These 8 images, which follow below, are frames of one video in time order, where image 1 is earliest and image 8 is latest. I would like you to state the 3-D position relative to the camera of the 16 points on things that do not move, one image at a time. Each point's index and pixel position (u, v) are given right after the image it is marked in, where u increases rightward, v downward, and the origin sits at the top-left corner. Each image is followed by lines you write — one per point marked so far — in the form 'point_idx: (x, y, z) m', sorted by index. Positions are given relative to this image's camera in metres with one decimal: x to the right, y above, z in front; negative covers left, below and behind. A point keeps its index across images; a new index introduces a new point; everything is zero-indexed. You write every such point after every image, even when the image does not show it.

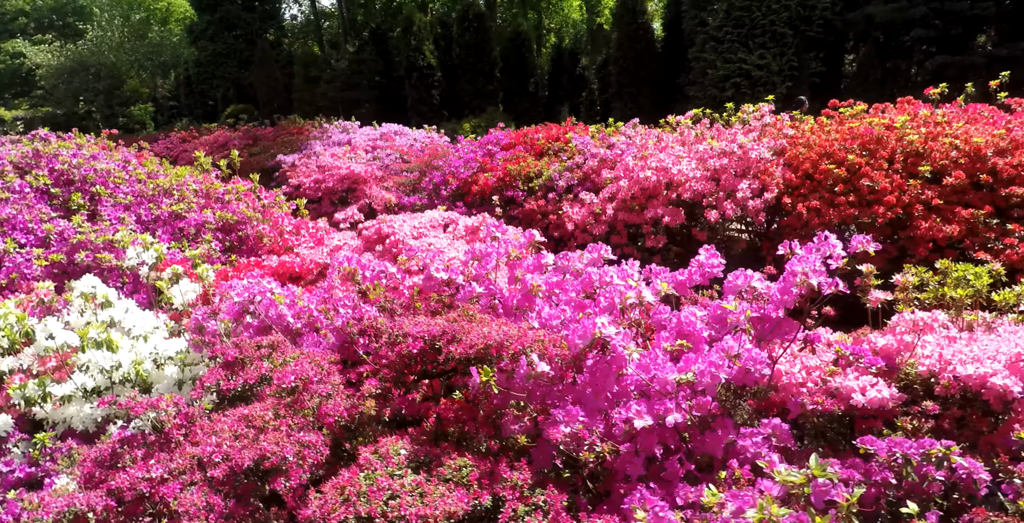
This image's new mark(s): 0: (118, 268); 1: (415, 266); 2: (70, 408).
0: (-2.6, 0.0, +4.5) m
1: (-0.6, 0.0, +4.1) m
2: (-2.2, -0.7, +3.4) m
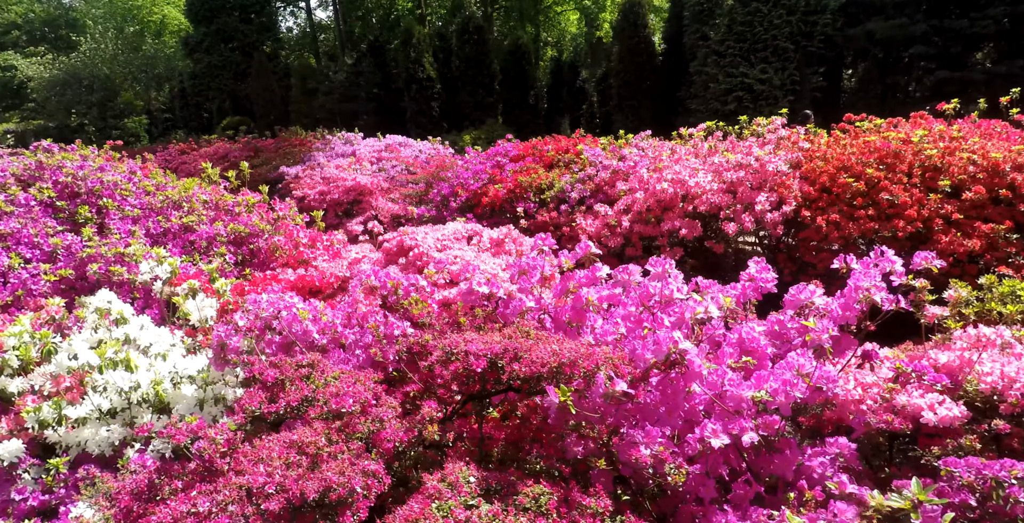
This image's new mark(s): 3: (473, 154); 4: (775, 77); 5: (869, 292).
0: (-2.4, -0.1, +4.4) m
1: (-0.4, -0.1, +4.0) m
2: (-2.0, -0.8, +3.2) m
3: (-0.6, +1.6, +10.0) m
4: (+4.6, +3.3, +12.1) m
5: (+1.5, -0.1, +2.8) m
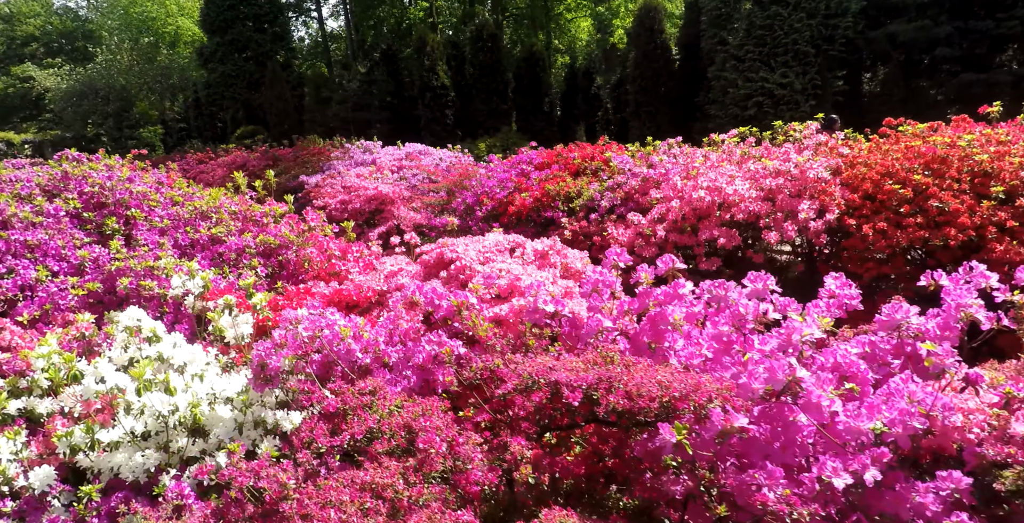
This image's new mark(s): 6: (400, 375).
0: (-2.2, -0.2, +4.2) m
1: (-0.1, -0.2, +3.8) m
2: (-1.8, -0.9, +3.0) m
3: (-0.2, +1.4, +9.8) m
4: (+4.9, +3.2, +11.9) m
5: (+1.7, -0.2, +2.6) m
6: (-0.5, -0.6, +3.4) m
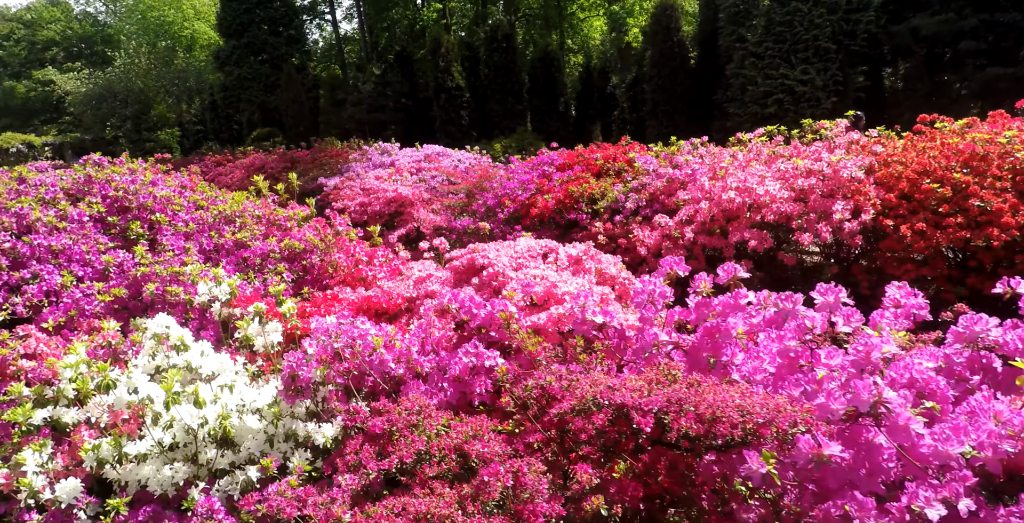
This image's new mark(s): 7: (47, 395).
0: (-2.0, -0.3, +4.1) m
1: (+0.1, -0.2, +3.6) m
2: (-1.6, -0.9, +2.9) m
3: (+0.1, +1.4, +9.7) m
4: (+5.2, +3.2, +11.7) m
5: (+1.9, -0.2, +2.4) m
6: (-0.4, -0.6, +3.3) m
7: (-2.3, -0.7, +3.3) m
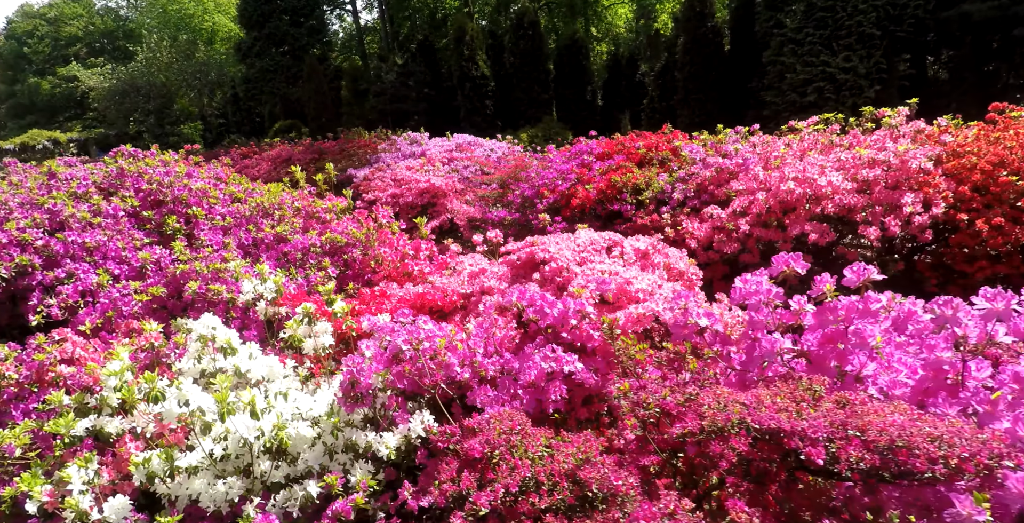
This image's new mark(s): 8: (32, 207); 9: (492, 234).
0: (-1.6, -0.2, +3.9) m
1: (+0.4, -0.2, +3.4) m
2: (-1.3, -0.9, +2.7) m
3: (+0.6, +1.5, +9.4) m
4: (+5.8, +3.3, +11.2) m
5: (+2.2, -0.2, +2.1) m
6: (0.0, -0.6, +3.0) m
7: (-1.9, -0.6, +3.1) m
8: (-3.3, +0.4, +4.6) m
9: (-0.1, +0.2, +4.5) m
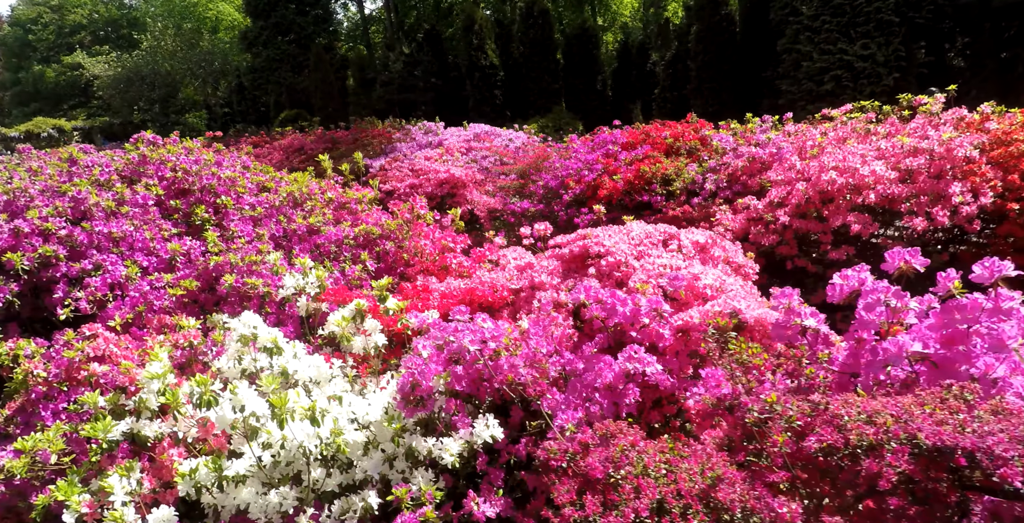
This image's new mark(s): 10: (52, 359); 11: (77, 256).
0: (-1.3, -0.2, +3.7) m
1: (+0.7, -0.1, +3.2) m
2: (-1.0, -0.9, +2.5) m
3: (+0.9, +1.6, +9.2) m
4: (+6.1, +3.4, +11.0) m
5: (+2.5, -0.2, +1.9) m
6: (+0.3, -0.6, +2.8) m
7: (-1.6, -0.6, +2.9) m
8: (-3.0, +0.4, +4.4) m
9: (+0.2, +0.2, +4.3) m
10: (-2.2, -0.5, +3.2) m
11: (-2.5, 0.0, +4.0) m
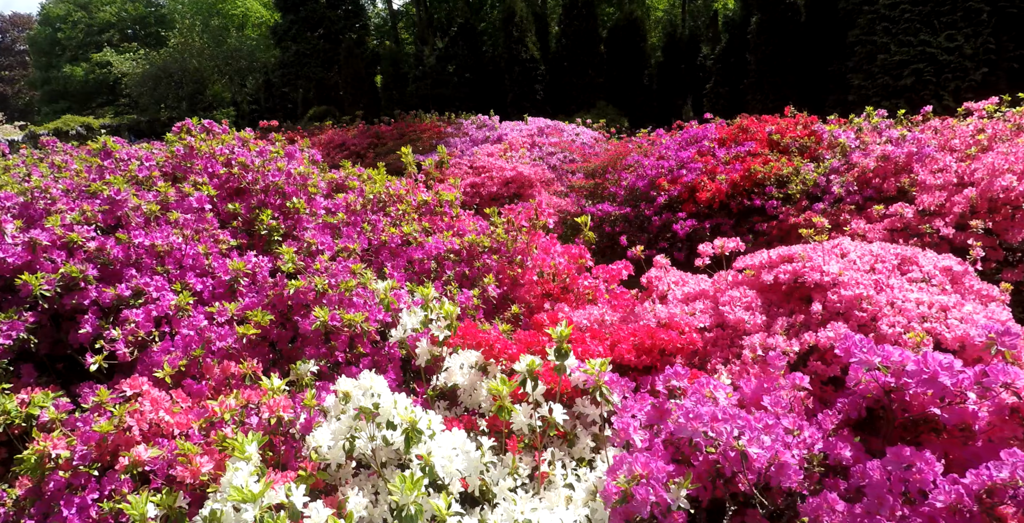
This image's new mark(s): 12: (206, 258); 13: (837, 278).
0: (-0.6, -0.3, +2.7) m
1: (+1.4, -0.3, +2.2) m
2: (-0.3, -1.0, +1.6) m
3: (+1.8, +1.5, +8.2) m
4: (+7.1, +3.2, +9.8) m
5: (+3.2, -0.3, +0.8) m
6: (+1.0, -0.7, +1.8) m
7: (-0.9, -0.7, +1.9) m
8: (-2.3, +0.3, +3.5) m
9: (+0.9, +0.1, +3.3) m
10: (-1.4, -0.6, +2.3) m
11: (-1.8, -0.1, +3.0) m
12: (-1.4, 0.0, +3.2) m
13: (+1.2, -0.1, +2.6) m
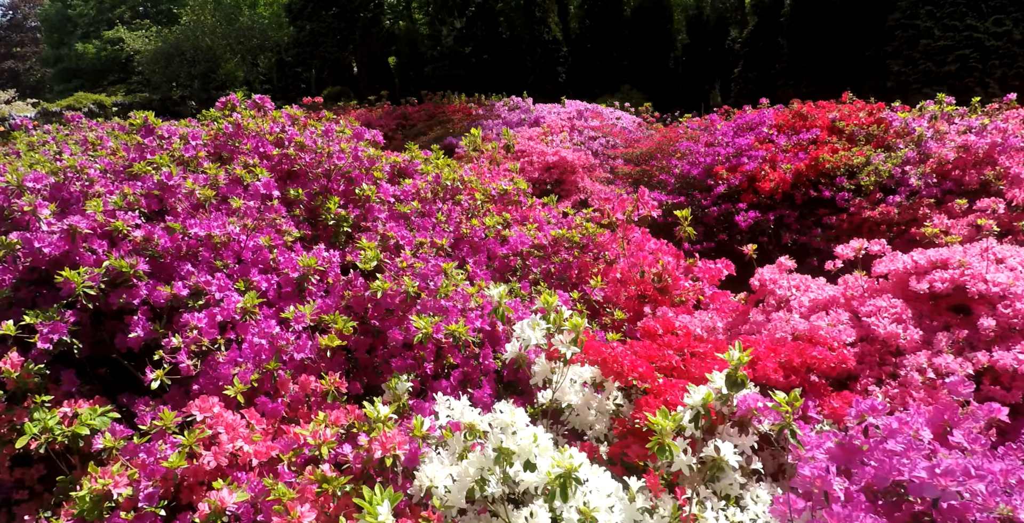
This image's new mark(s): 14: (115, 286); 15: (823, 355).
0: (-0.2, -0.3, +2.4) m
1: (+1.8, -0.3, +1.8) m
2: (+0.1, -1.0, +1.2) m
3: (+2.3, +1.6, +7.8) m
4: (+7.6, +3.3, +9.3) m
5: (+3.6, -0.4, +0.4) m
6: (+1.4, -0.7, +1.4) m
7: (-0.5, -0.7, +1.6) m
8: (-1.8, +0.4, +3.2) m
9: (+1.3, +0.1, +2.9) m
10: (-1.0, -0.6, +1.9) m
11: (-1.4, 0.0, +2.7) m
12: (-1.0, +0.1, +2.8) m
13: (+1.7, -0.1, +2.2) m
14: (-1.5, -0.1, +2.6) m
15: (+1.0, -0.3, +2.3) m
